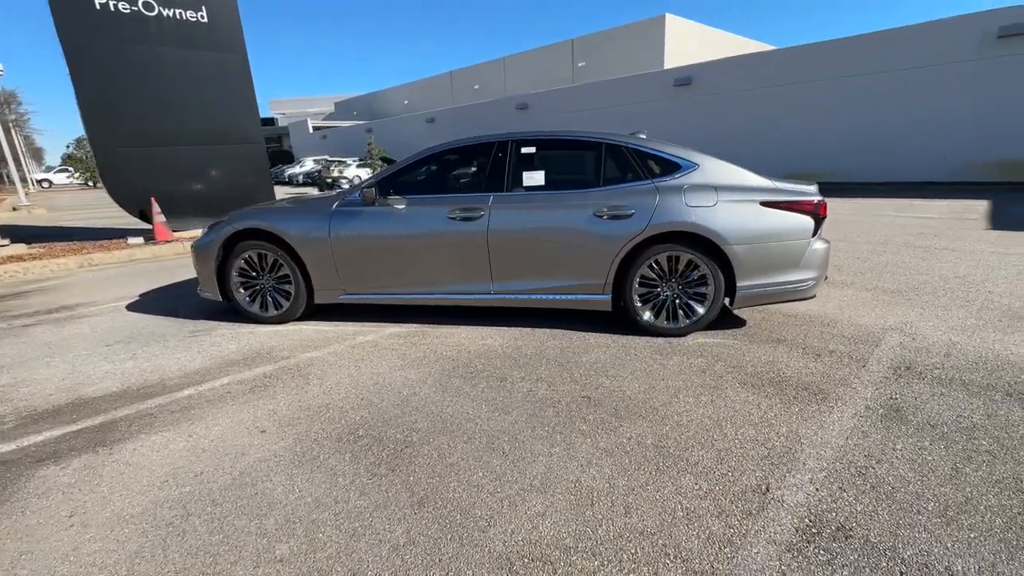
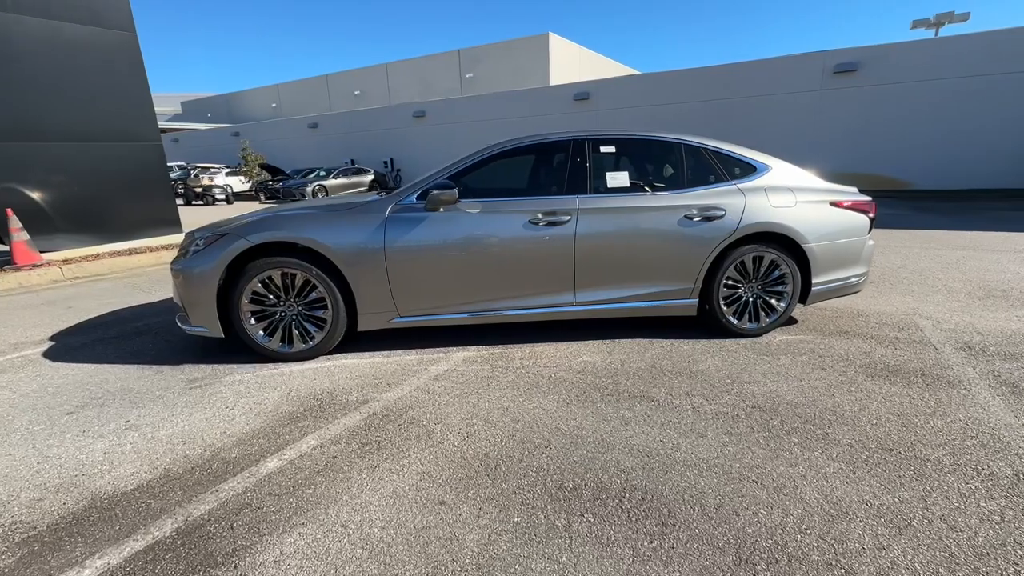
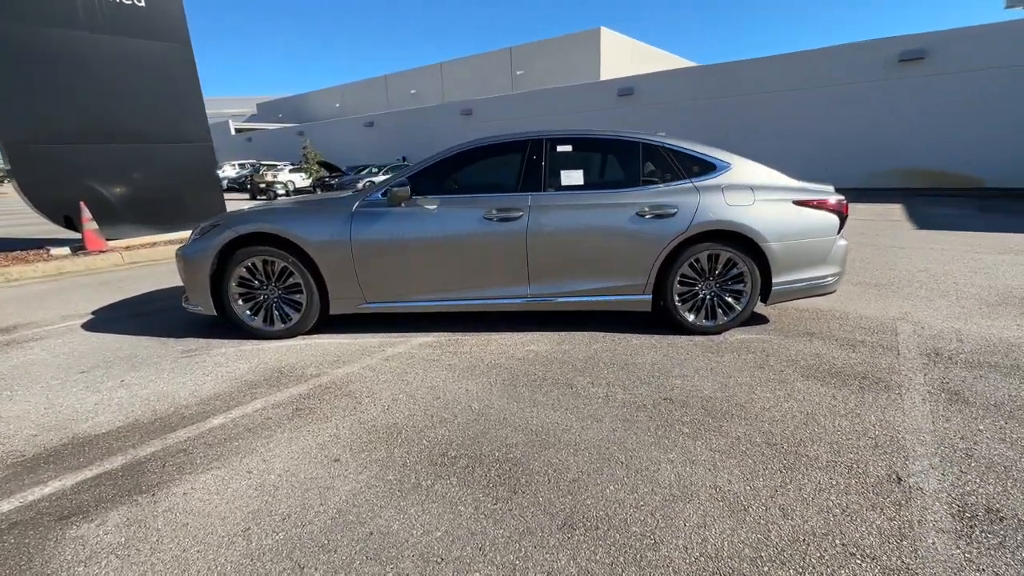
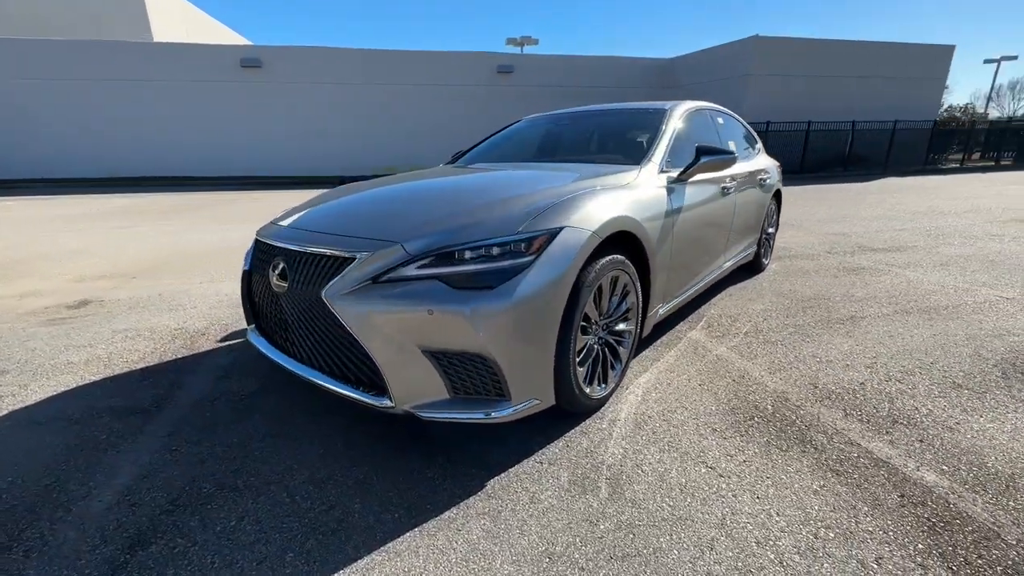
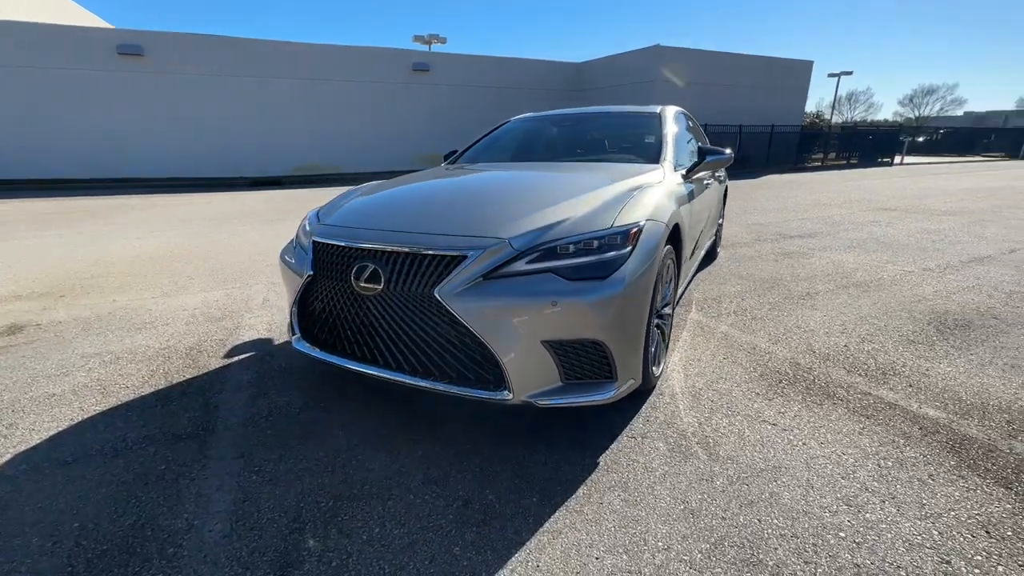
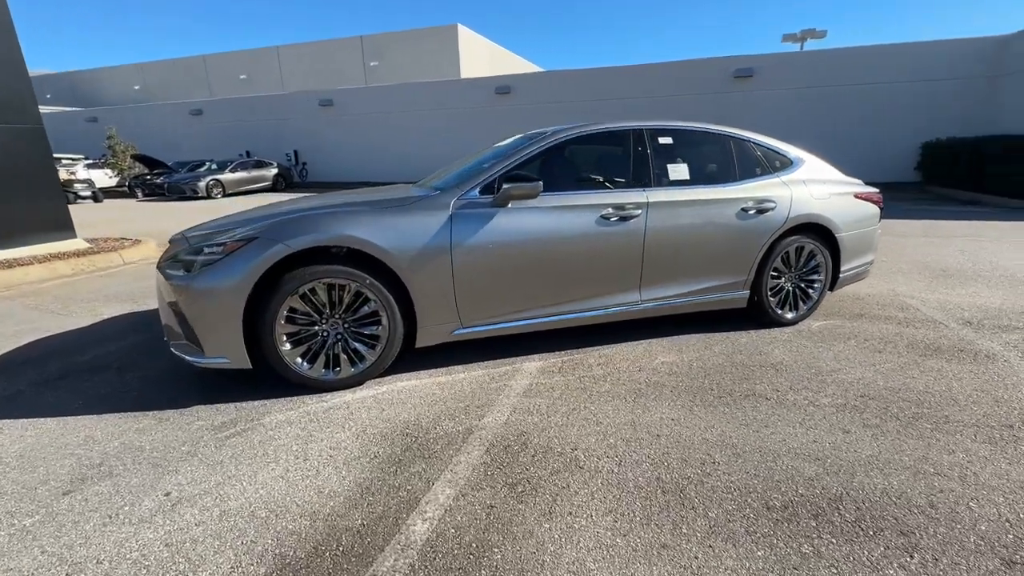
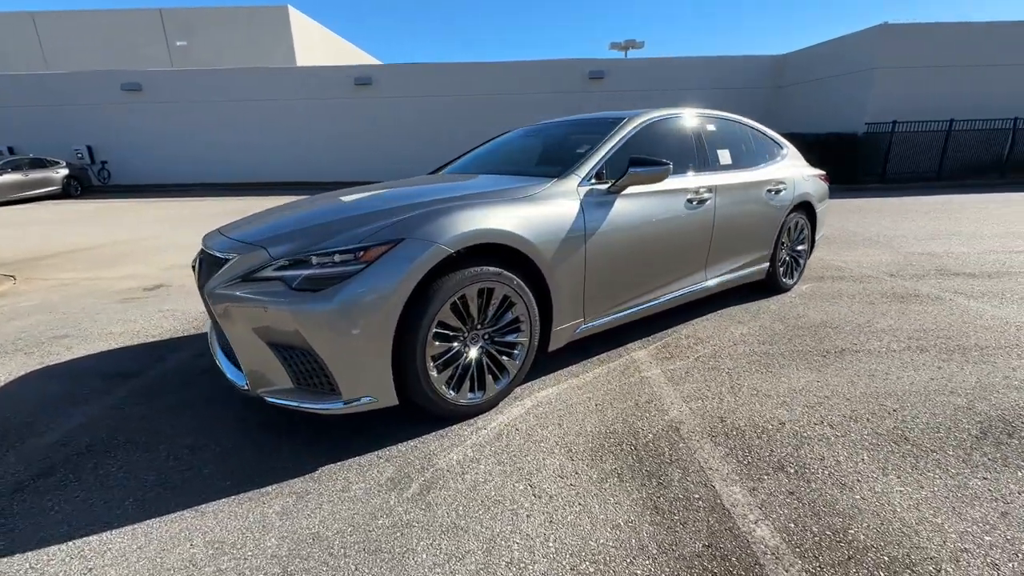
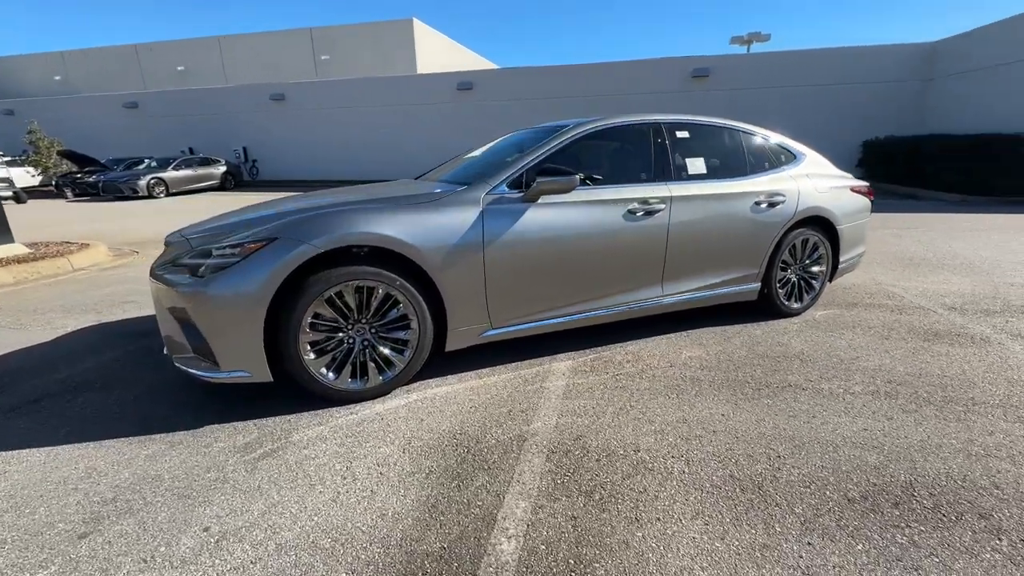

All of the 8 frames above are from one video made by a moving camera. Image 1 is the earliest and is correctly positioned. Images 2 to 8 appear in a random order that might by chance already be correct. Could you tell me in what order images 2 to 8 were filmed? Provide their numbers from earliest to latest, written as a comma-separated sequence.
3, 2, 6, 8, 7, 4, 5
